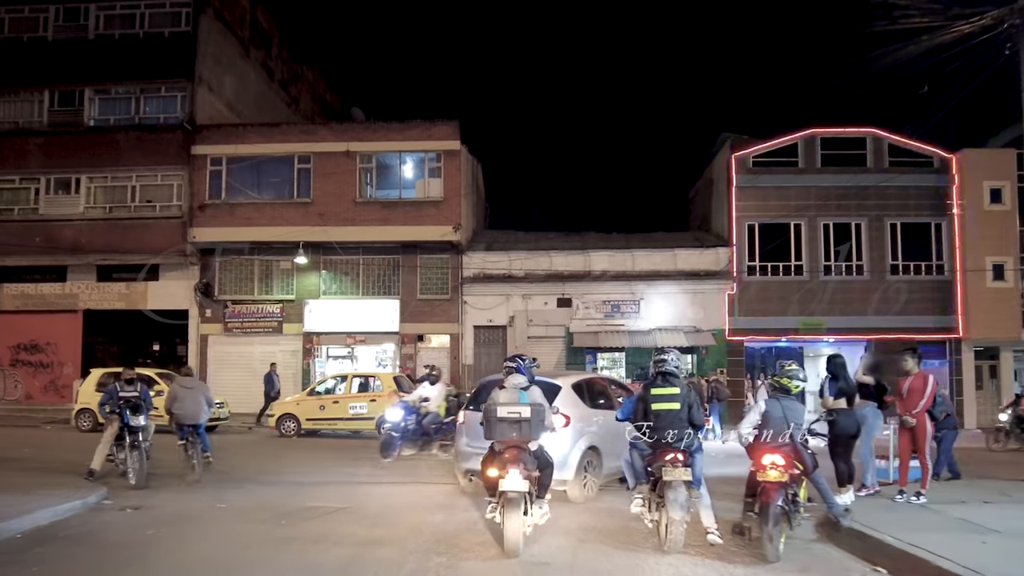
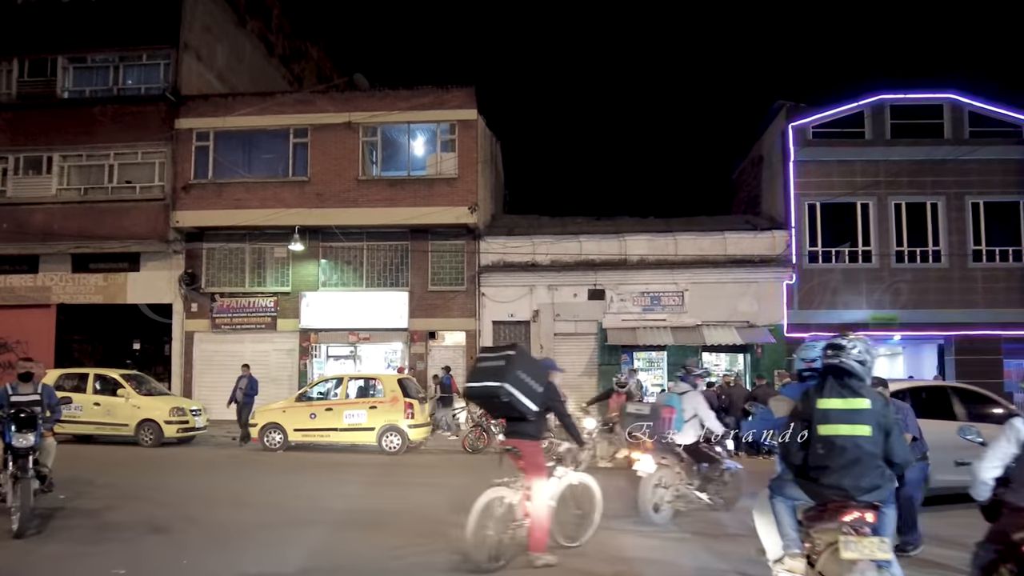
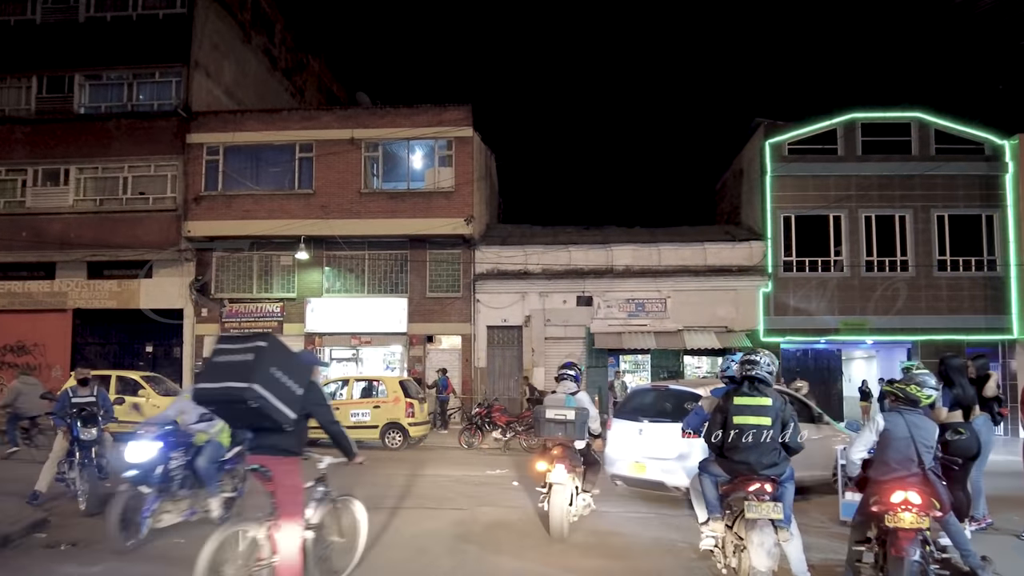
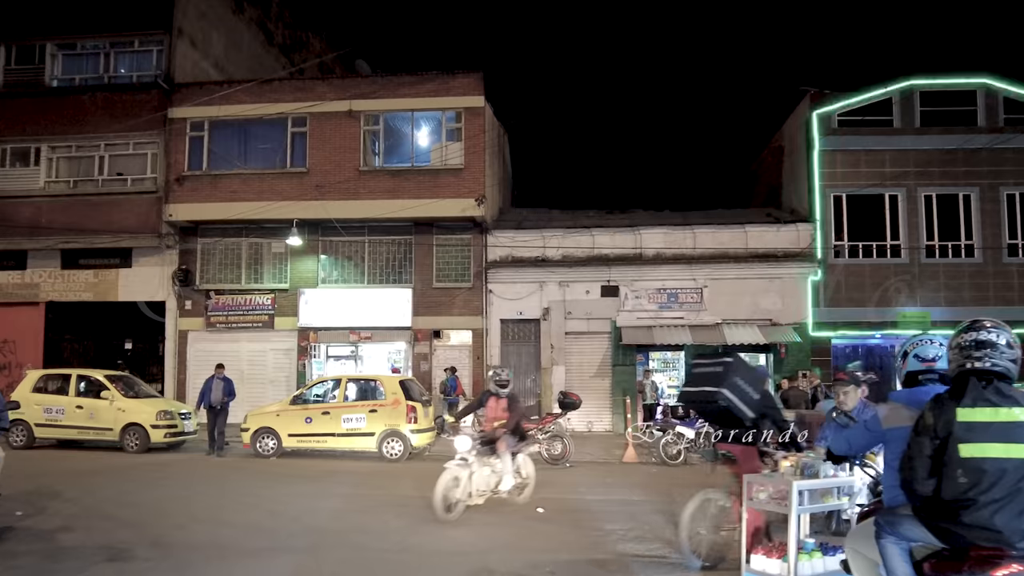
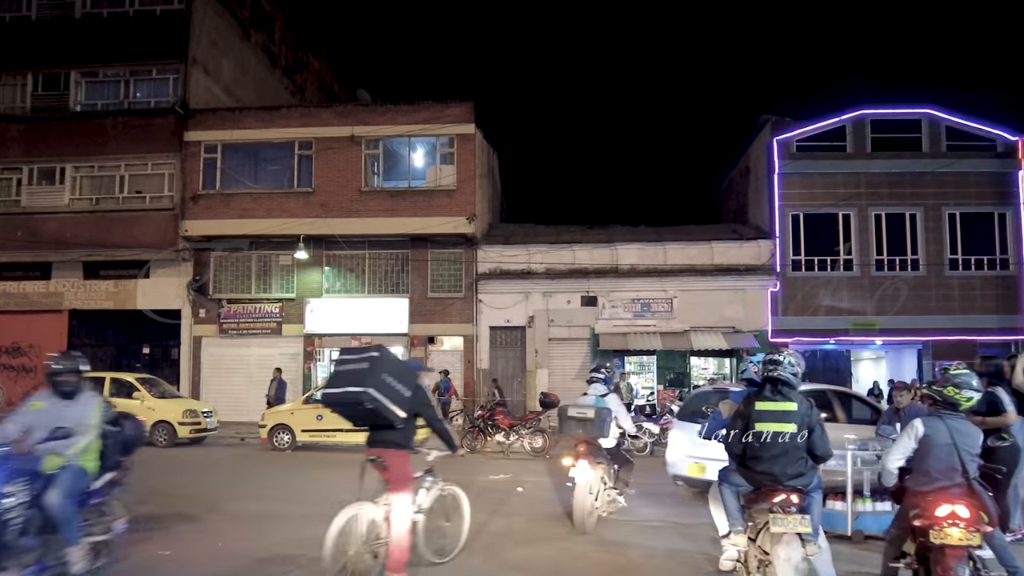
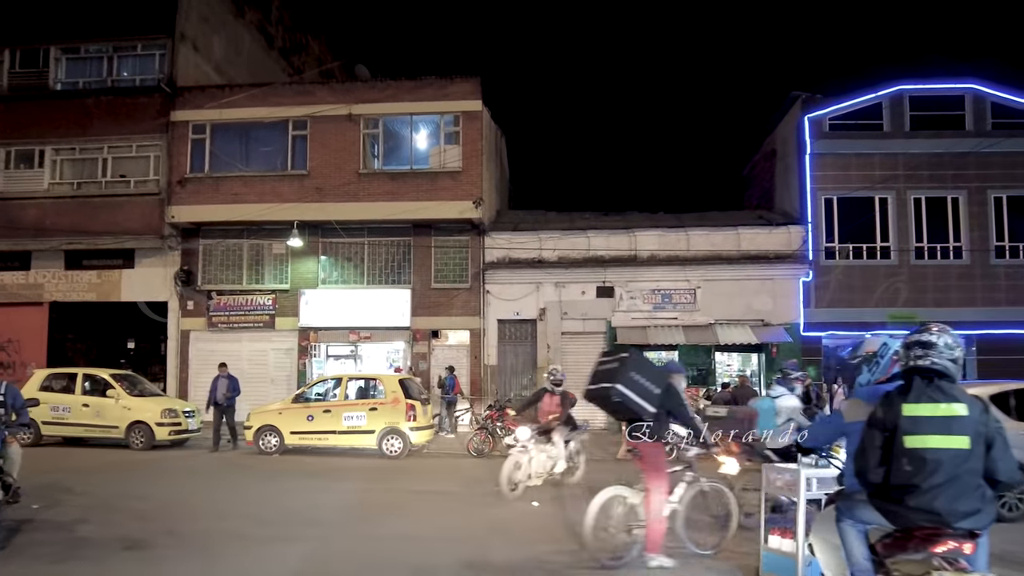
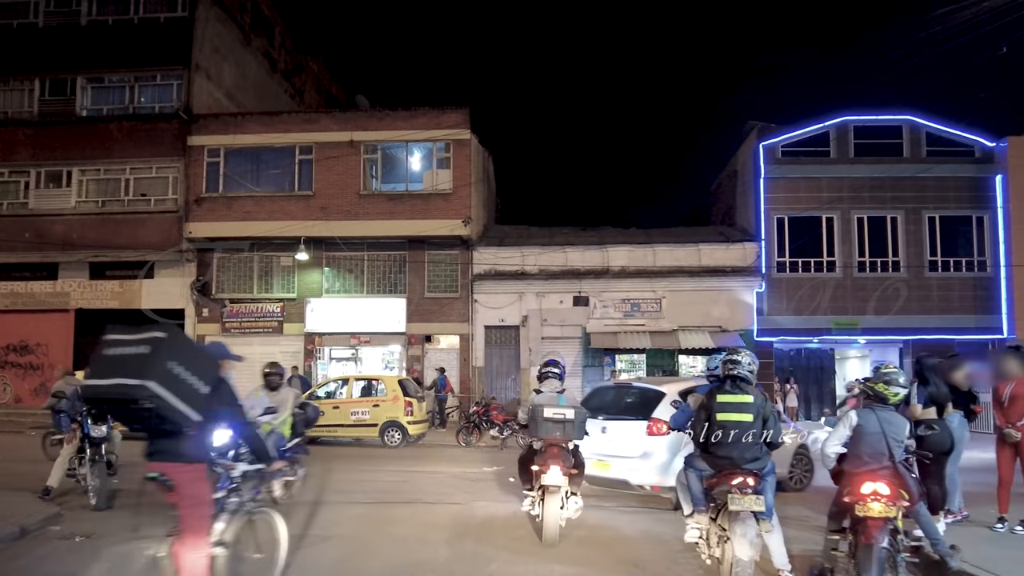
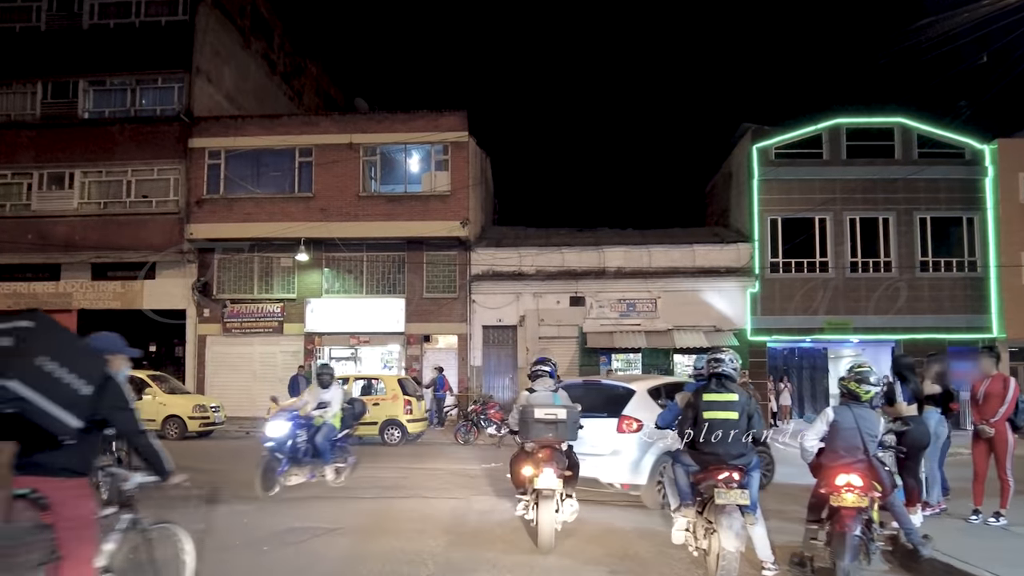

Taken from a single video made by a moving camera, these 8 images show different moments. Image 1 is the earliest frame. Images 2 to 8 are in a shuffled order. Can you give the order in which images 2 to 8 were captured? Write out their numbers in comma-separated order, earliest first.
8, 7, 3, 5, 2, 6, 4
